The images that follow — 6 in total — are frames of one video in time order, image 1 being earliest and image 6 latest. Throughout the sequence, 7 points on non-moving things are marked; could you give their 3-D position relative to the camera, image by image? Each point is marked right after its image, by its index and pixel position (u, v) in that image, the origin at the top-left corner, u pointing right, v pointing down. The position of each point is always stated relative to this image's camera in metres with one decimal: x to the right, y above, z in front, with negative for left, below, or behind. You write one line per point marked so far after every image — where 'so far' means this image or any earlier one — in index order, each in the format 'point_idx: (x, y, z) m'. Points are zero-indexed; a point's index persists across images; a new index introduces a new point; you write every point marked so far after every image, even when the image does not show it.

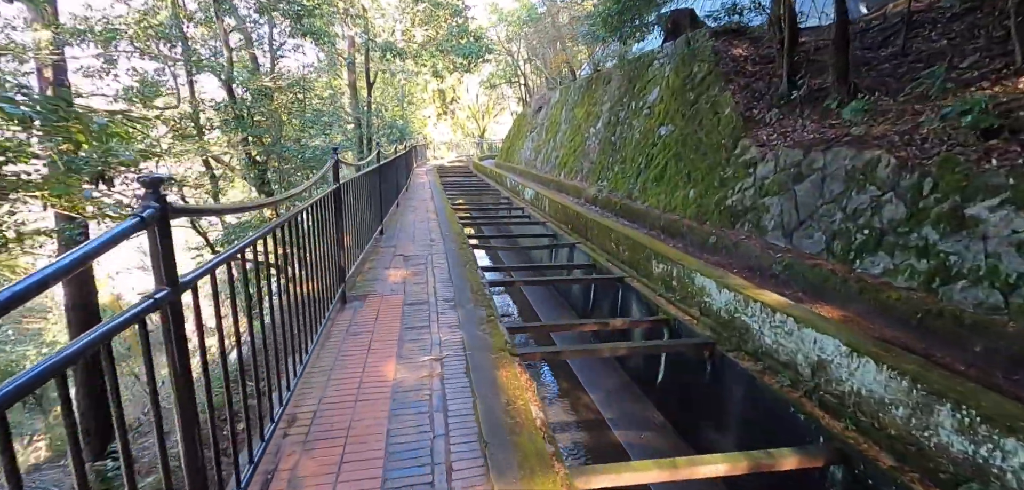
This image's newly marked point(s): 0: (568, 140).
0: (+1.0, +1.9, +9.0) m
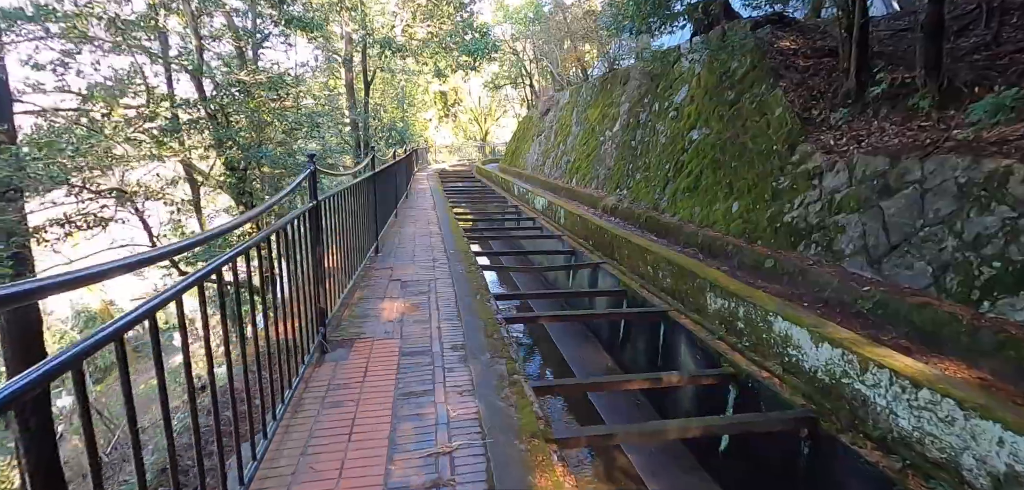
0: (+1.2, +1.7, +8.4) m
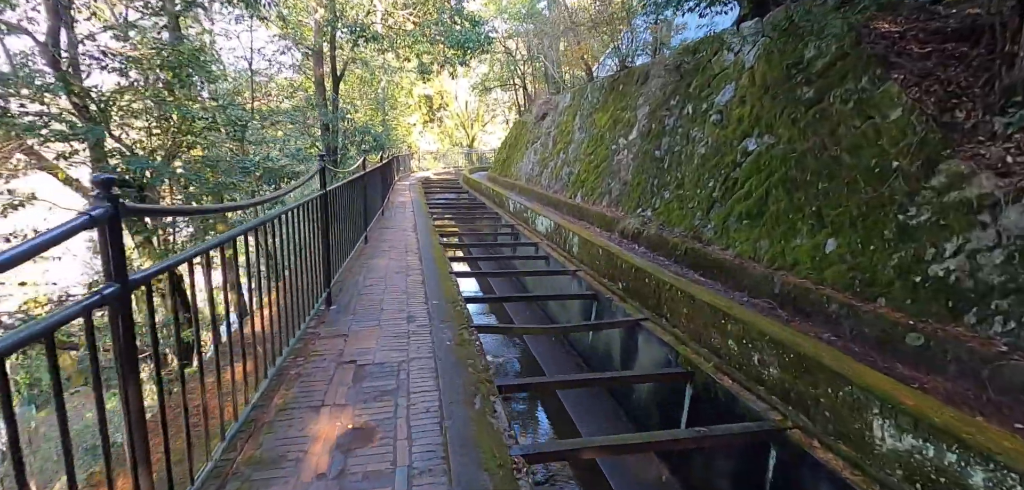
0: (+1.1, +1.3, +7.3) m
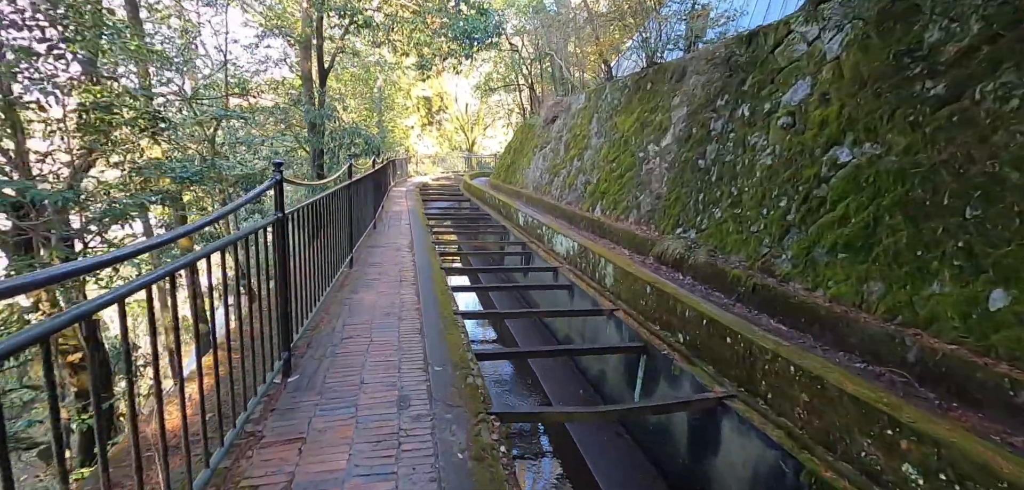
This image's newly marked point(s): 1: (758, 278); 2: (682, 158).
0: (+1.2, +1.1, +6.4) m
1: (+1.6, -0.2, +3.2) m
2: (+1.6, +0.8, +4.7) m
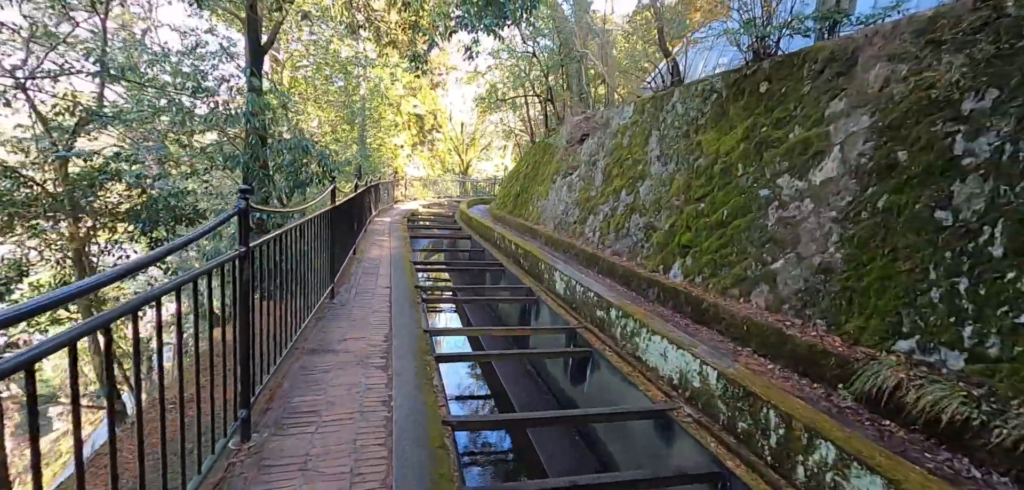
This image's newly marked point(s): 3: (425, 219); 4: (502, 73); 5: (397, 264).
0: (+1.5, +0.4, +4.4) m
1: (+2.0, -0.8, +1.1) m
2: (+2.0, +0.2, +2.6) m
3: (-2.0, +0.6, +11.0) m
4: (-0.2, +4.0, +11.3) m
5: (-1.3, -0.2, +5.6) m
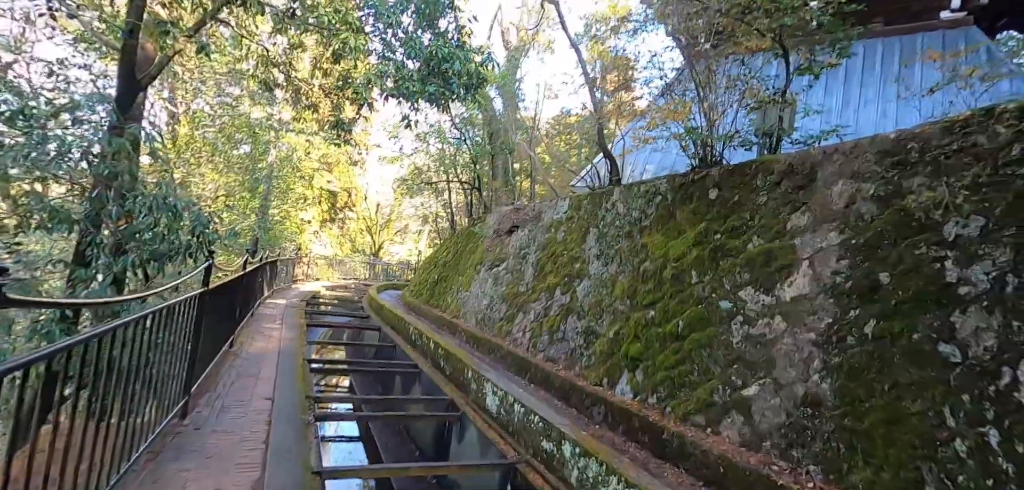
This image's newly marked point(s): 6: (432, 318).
0: (+0.9, -0.5, +4.0) m
1: (+1.9, -1.1, +0.7) m
2: (+1.7, -0.4, +2.3) m
3: (-3.8, -1.2, +9.8) m
4: (-1.9, +1.9, +11.1) m
5: (-2.1, -1.1, +4.6) m
6: (-1.2, -1.1, +7.2) m
